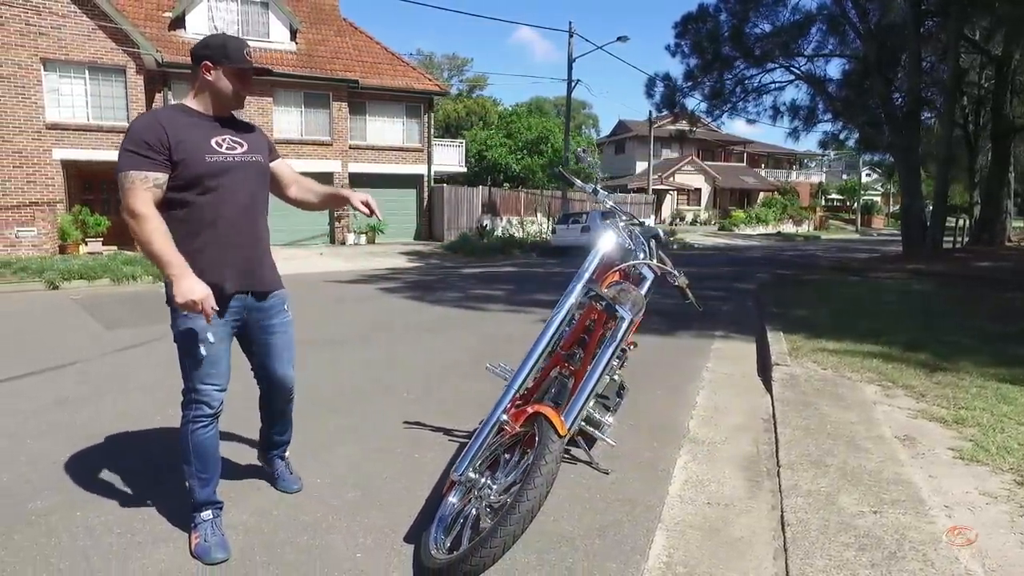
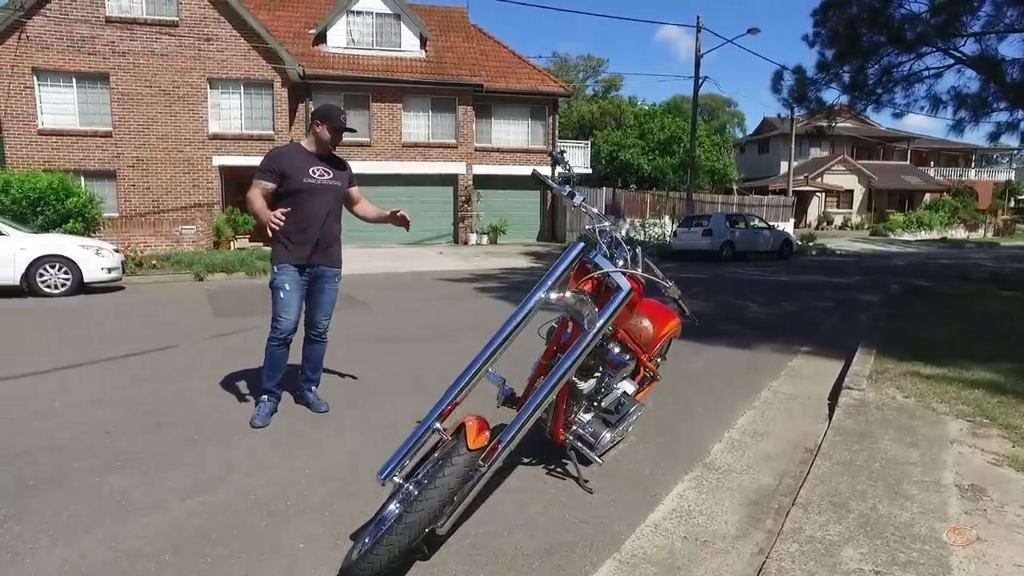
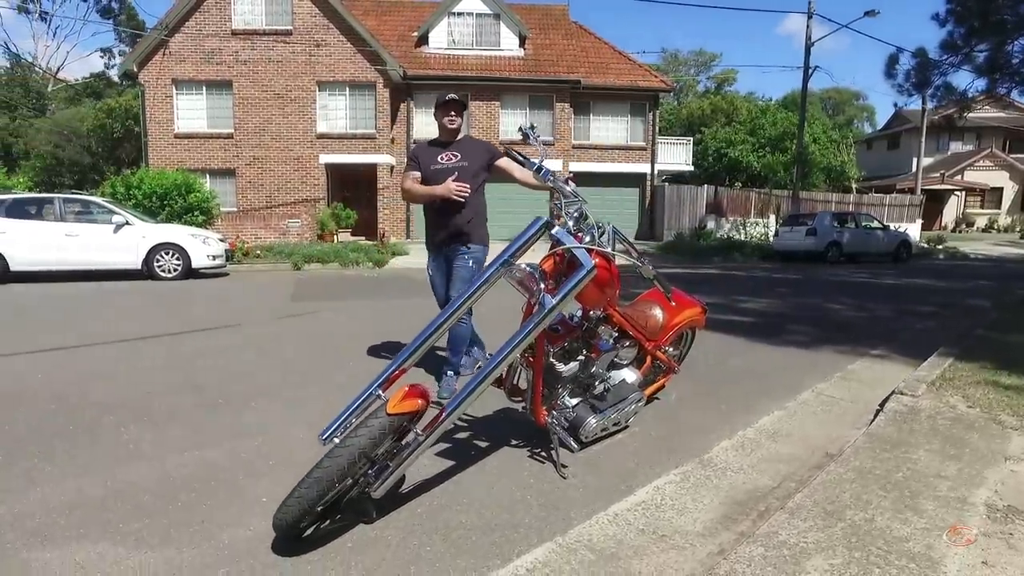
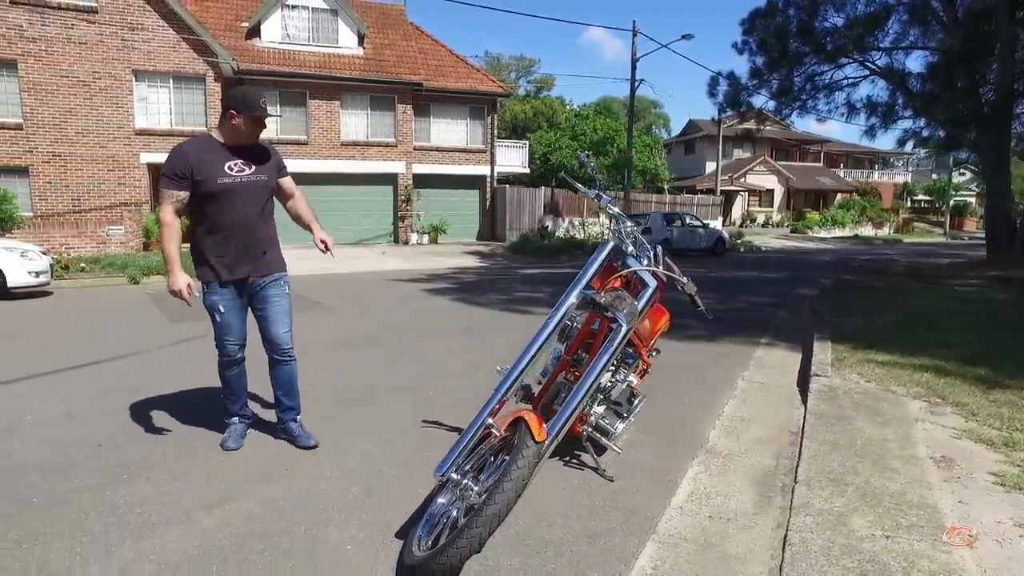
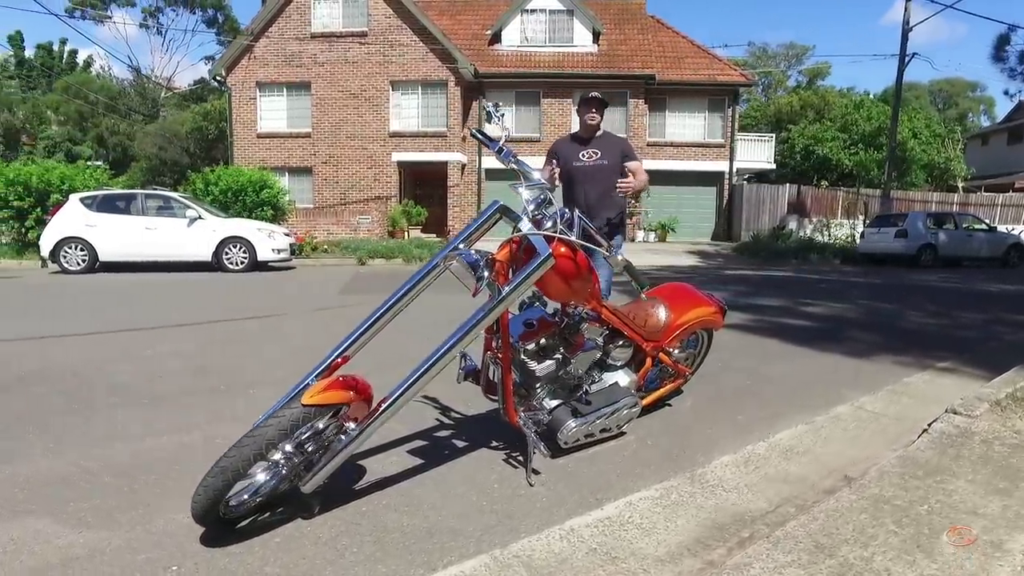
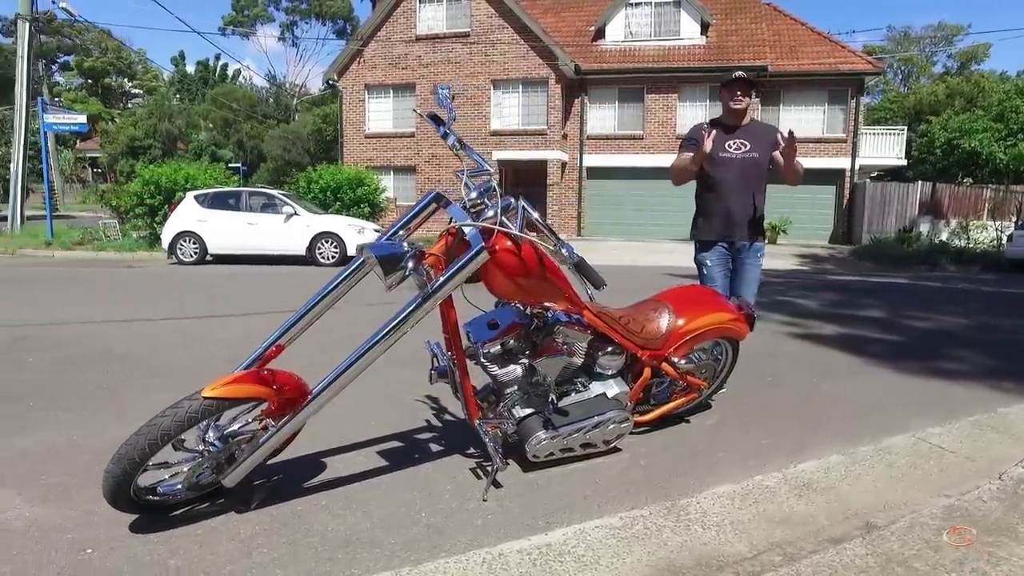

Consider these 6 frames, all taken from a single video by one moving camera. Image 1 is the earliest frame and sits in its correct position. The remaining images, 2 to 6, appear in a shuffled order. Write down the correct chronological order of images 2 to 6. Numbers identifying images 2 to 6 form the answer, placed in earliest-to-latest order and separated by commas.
4, 2, 3, 5, 6
